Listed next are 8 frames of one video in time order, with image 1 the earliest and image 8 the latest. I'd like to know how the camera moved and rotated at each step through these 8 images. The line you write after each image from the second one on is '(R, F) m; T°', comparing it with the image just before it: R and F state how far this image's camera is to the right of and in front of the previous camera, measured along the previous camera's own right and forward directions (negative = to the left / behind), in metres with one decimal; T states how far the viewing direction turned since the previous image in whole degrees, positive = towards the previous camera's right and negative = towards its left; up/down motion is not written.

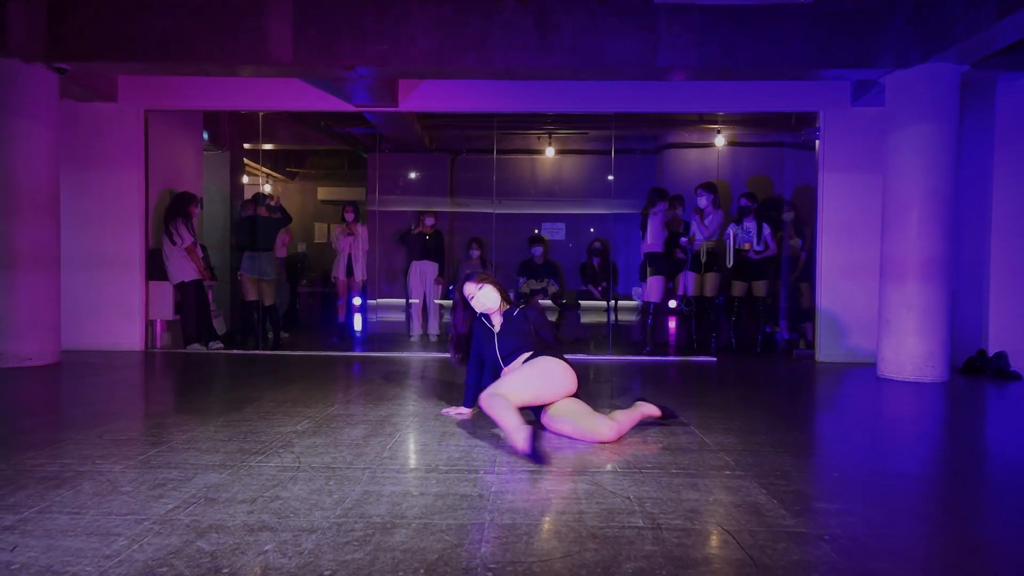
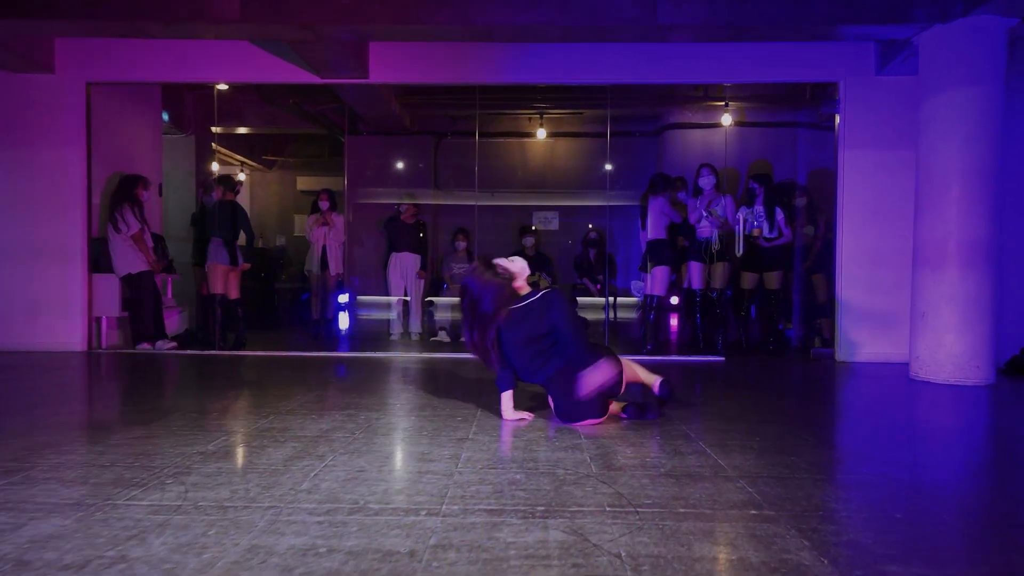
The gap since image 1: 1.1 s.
(+0.2, +0.8) m; 0°
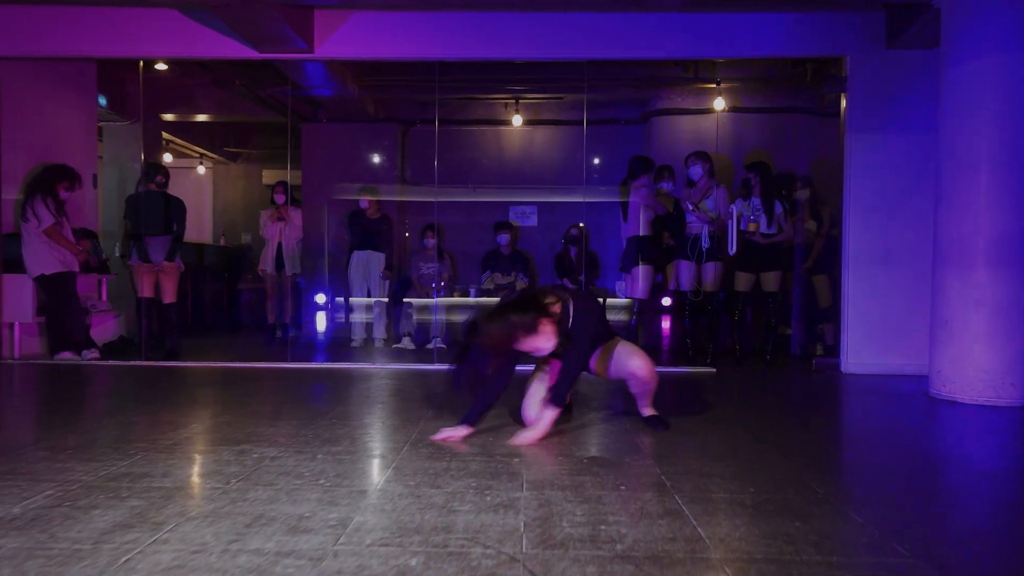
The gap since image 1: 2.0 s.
(+0.3, +0.8) m; 0°
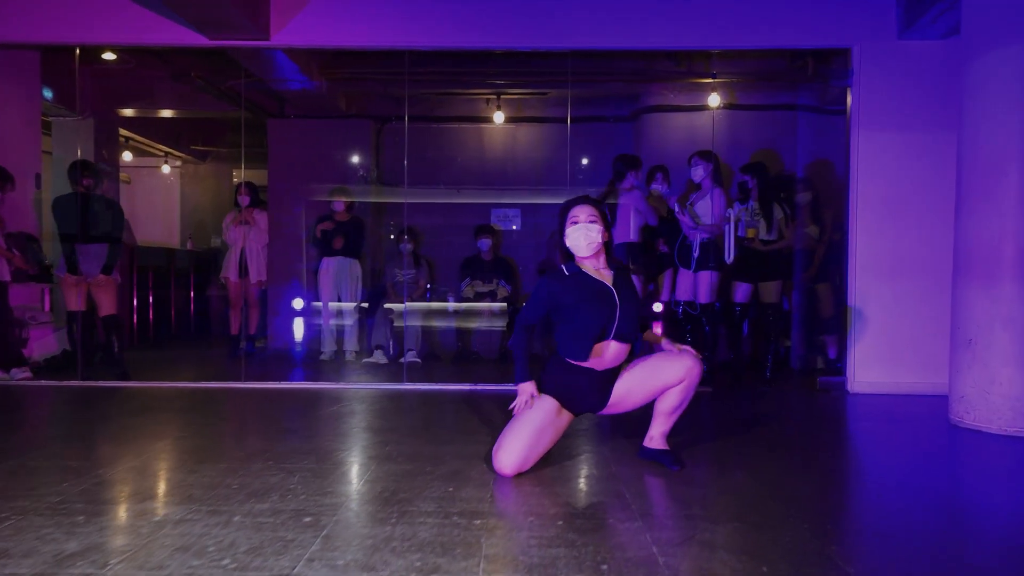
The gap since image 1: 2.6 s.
(+0.1, +0.5) m; +1°
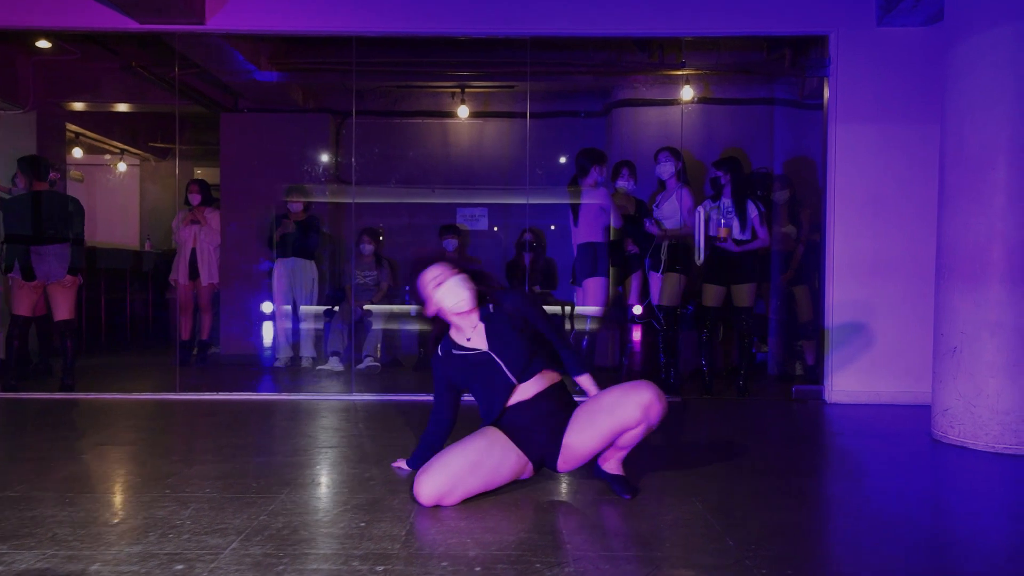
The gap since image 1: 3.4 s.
(+0.2, +0.4) m; +1°
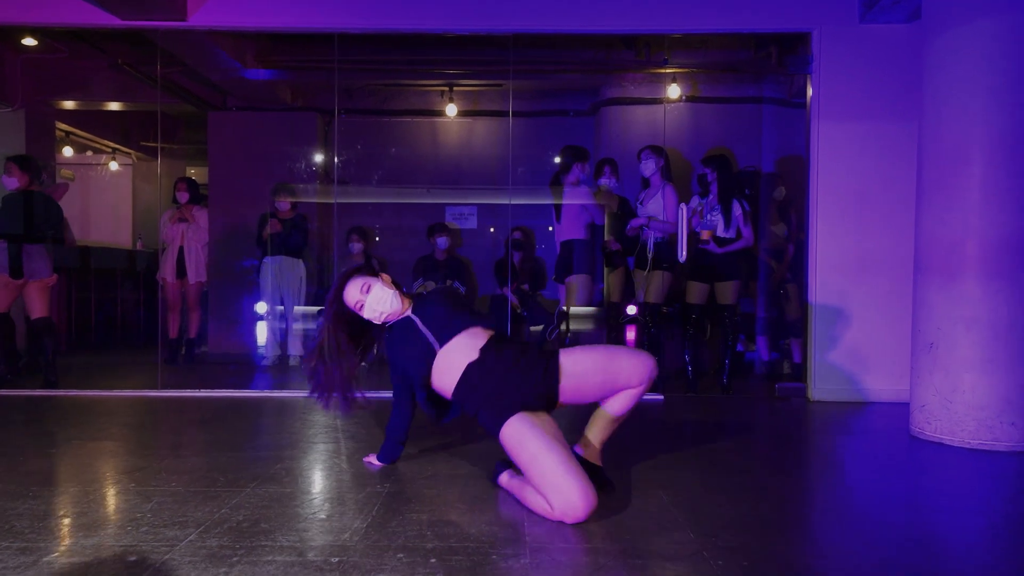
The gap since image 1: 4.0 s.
(+0.1, 0.0) m; 0°
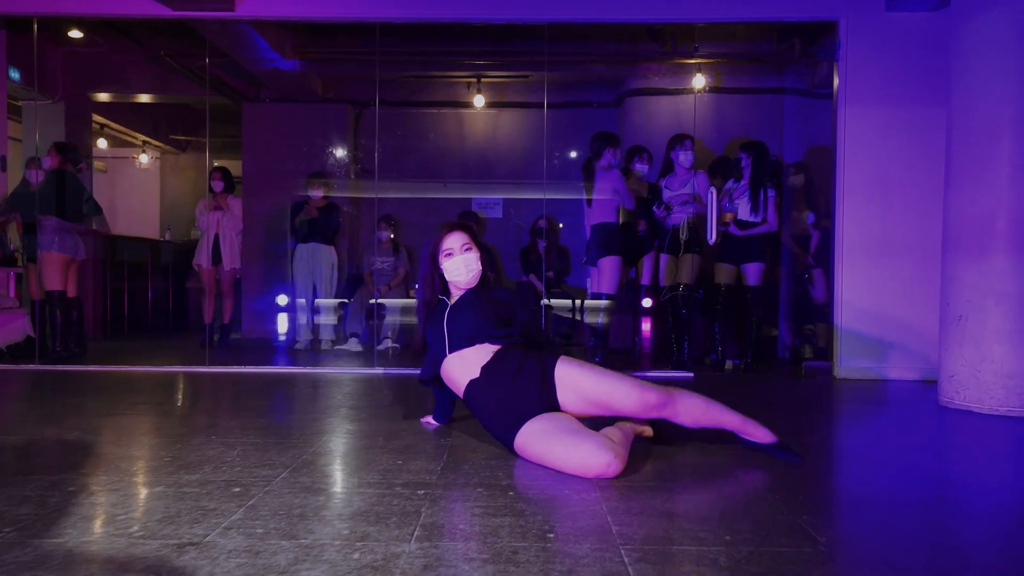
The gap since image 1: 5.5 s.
(-0.2, -0.2) m; -1°
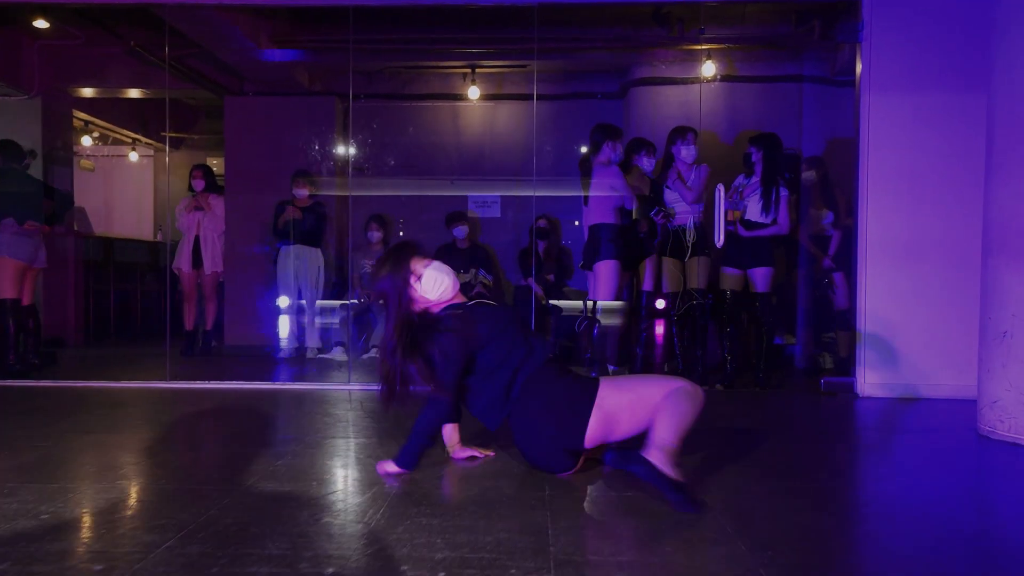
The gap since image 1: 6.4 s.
(+0.2, +0.5) m; -2°
